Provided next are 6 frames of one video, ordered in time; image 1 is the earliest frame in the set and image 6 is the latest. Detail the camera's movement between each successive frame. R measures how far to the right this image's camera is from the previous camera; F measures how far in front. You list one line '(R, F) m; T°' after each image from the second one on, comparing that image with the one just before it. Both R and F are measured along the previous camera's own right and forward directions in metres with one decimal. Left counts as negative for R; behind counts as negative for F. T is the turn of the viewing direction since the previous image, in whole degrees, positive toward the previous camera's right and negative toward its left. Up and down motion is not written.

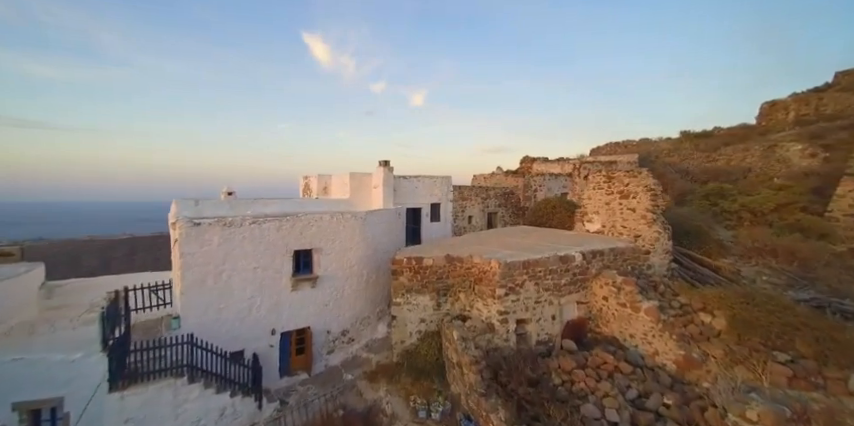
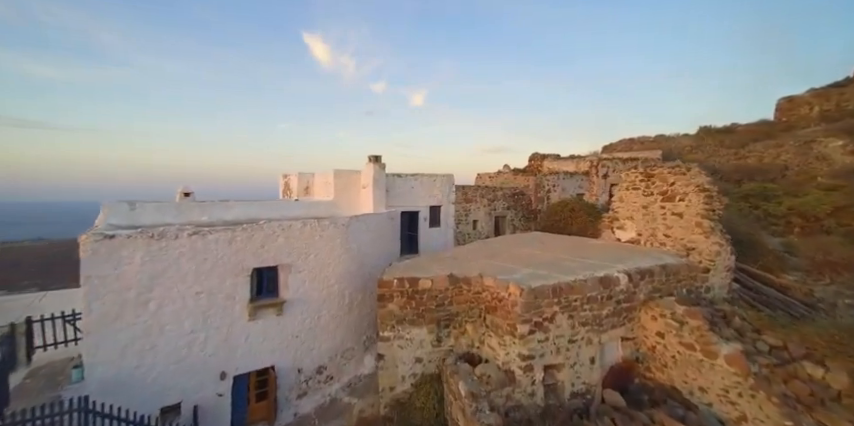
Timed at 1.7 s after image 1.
(0.0, +1.9) m; 0°
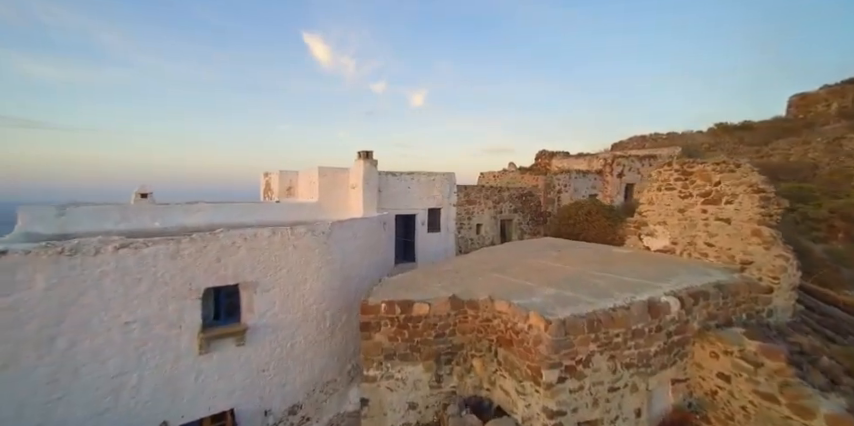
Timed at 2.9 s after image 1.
(0.0, +1.3) m; 0°
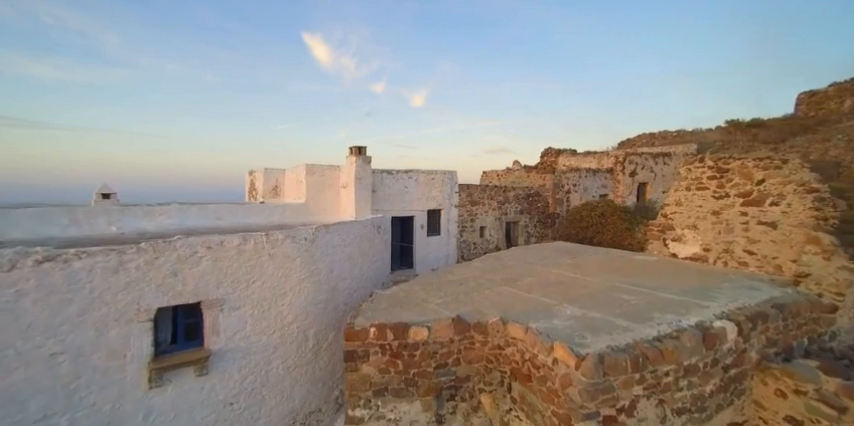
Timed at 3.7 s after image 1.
(0.0, +0.9) m; 0°
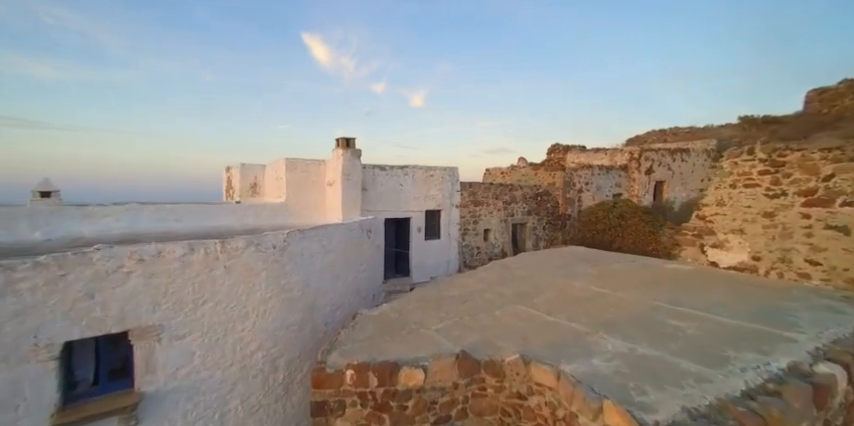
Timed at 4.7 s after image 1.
(0.0, +1.1) m; 0°
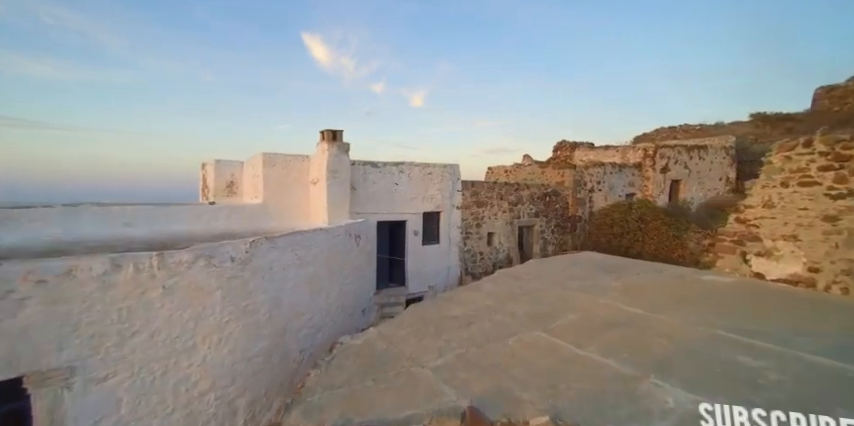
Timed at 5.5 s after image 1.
(0.0, +0.9) m; 0°
